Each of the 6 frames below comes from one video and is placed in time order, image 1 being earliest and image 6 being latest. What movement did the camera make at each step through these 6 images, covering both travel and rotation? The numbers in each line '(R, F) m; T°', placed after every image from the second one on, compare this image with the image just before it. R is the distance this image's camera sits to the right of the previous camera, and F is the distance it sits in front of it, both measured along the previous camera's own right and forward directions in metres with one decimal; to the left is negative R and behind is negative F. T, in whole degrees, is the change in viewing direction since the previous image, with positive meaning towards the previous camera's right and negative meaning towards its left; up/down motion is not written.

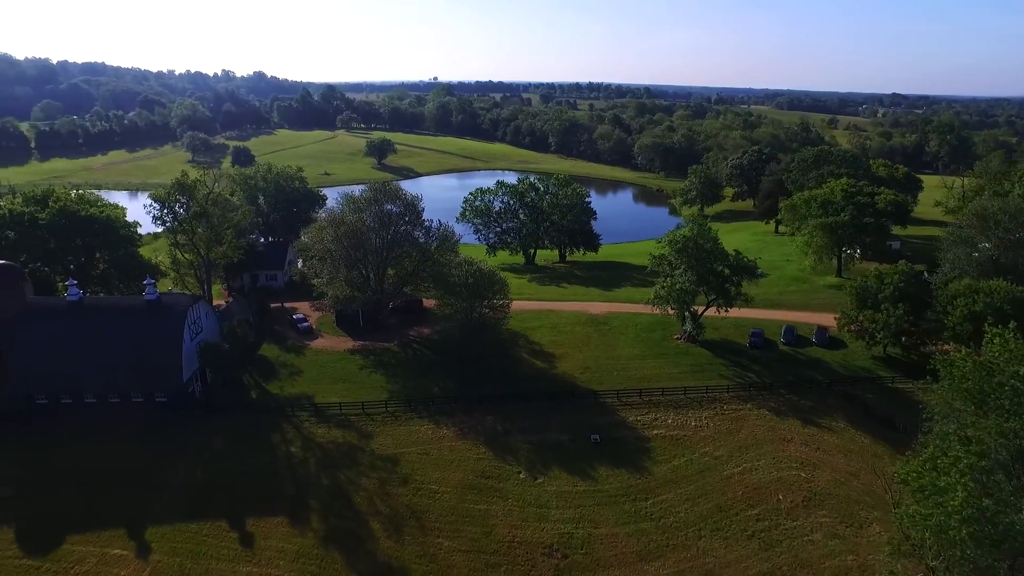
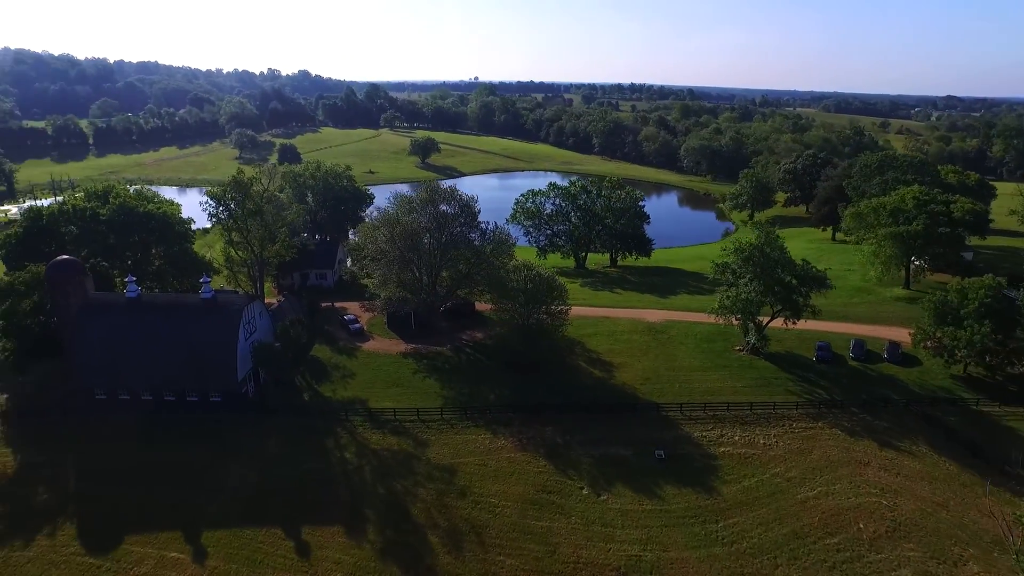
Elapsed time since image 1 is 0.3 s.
(-1.4, +1.1) m; -3°
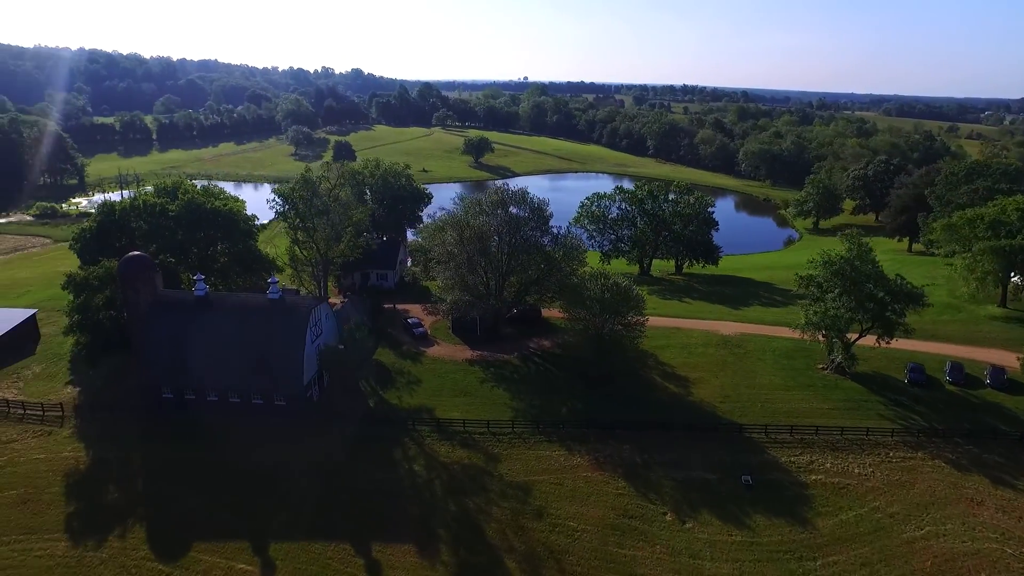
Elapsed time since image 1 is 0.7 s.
(-1.7, +1.5) m; -4°
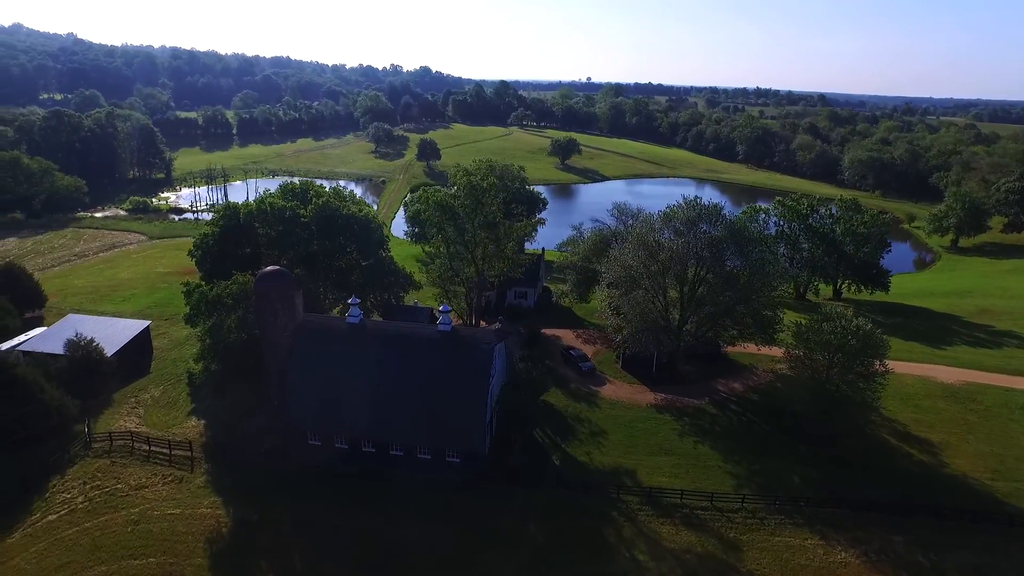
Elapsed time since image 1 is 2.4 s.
(-7.4, +6.0) m; -4°
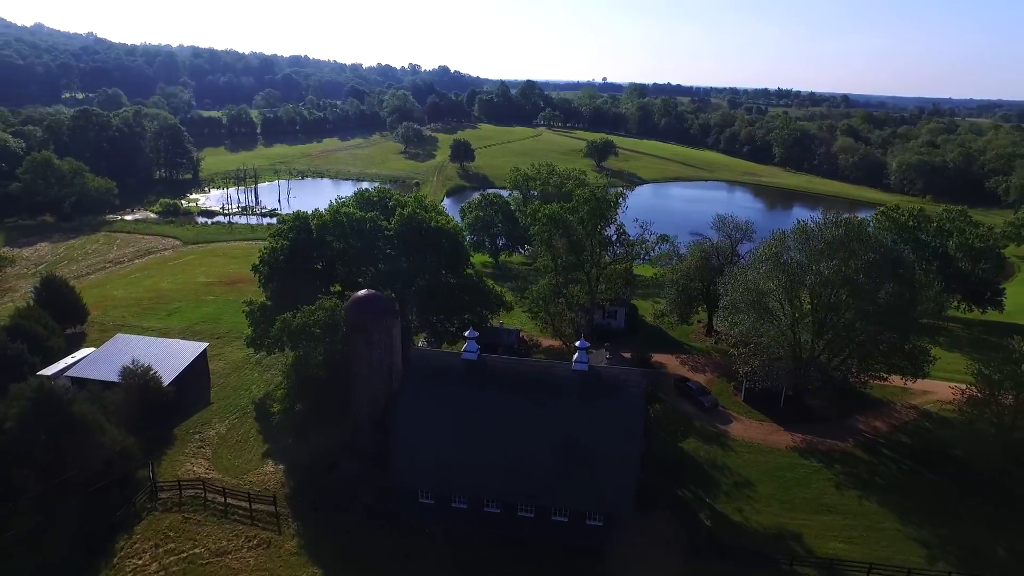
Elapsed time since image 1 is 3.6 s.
(-5.0, +4.4) m; -1°
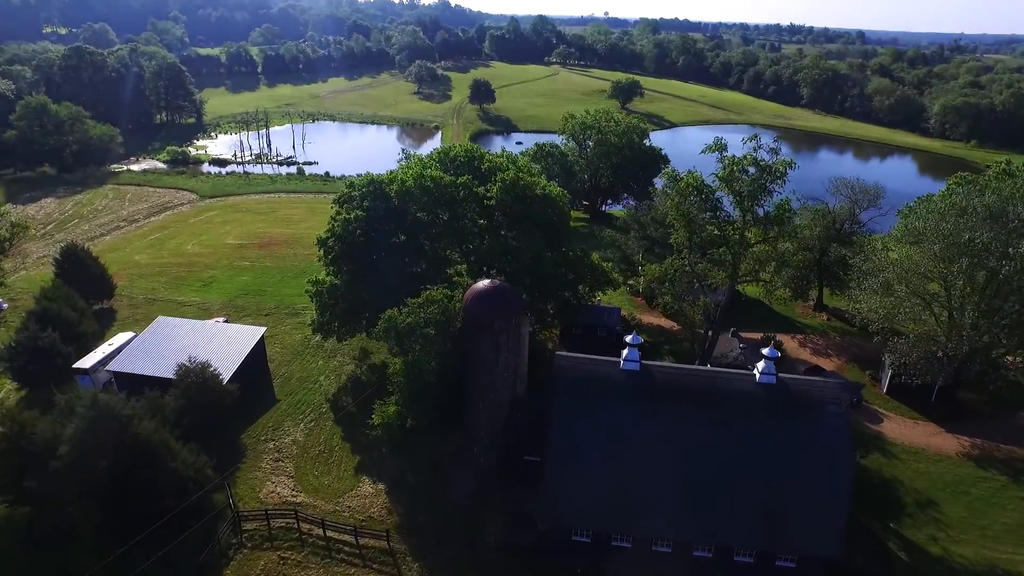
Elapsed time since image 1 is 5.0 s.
(-5.3, +5.0) m; +1°
